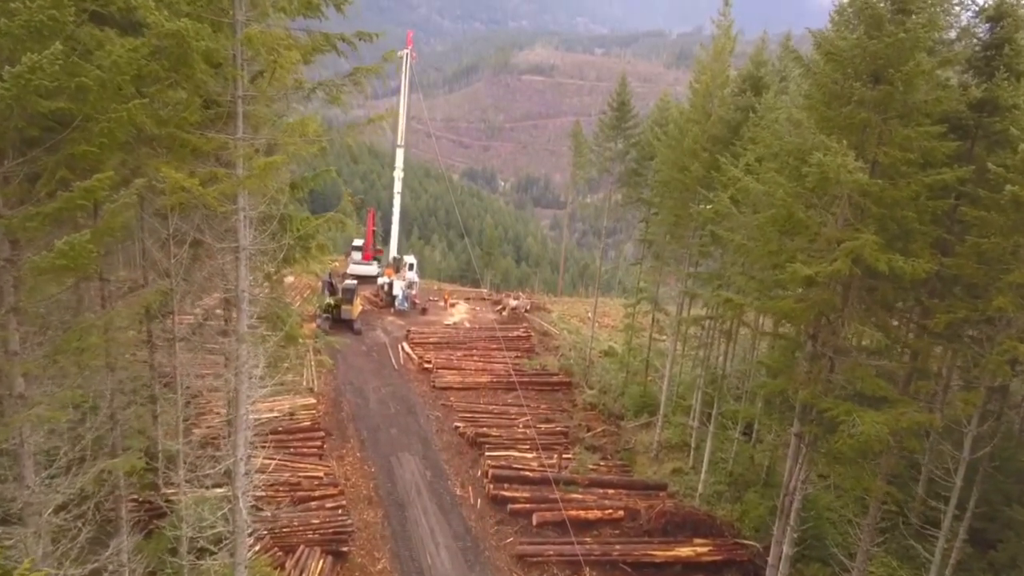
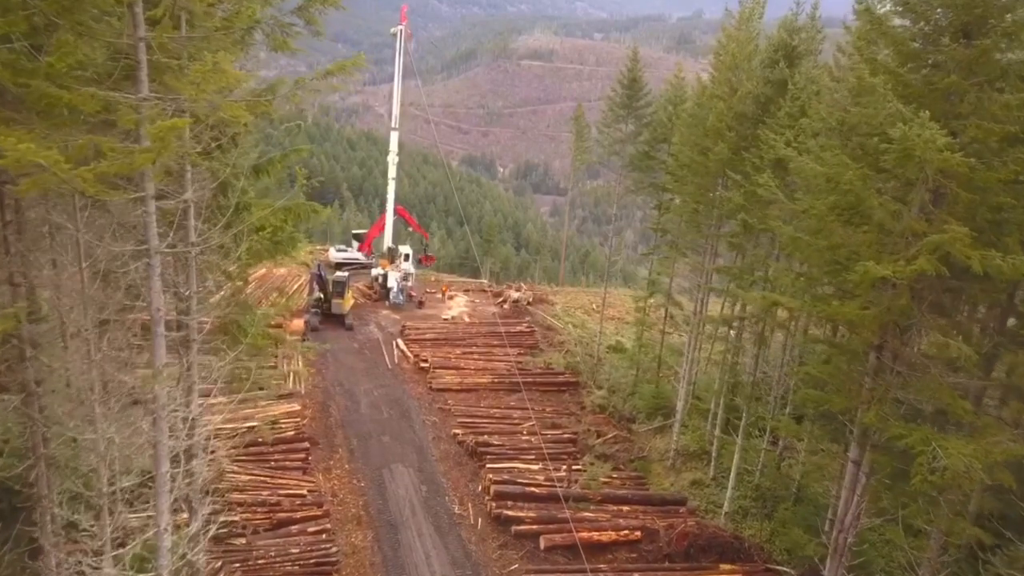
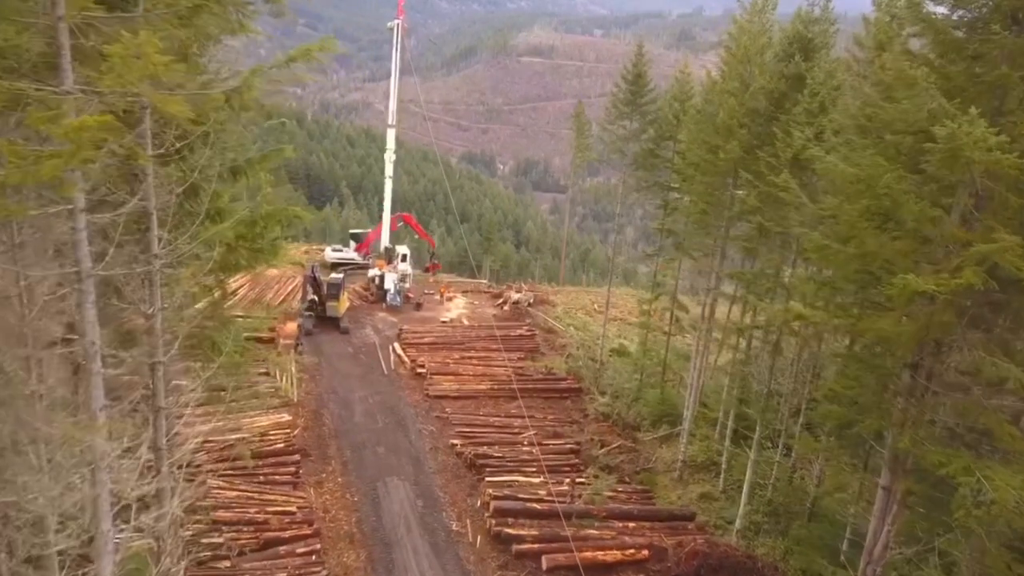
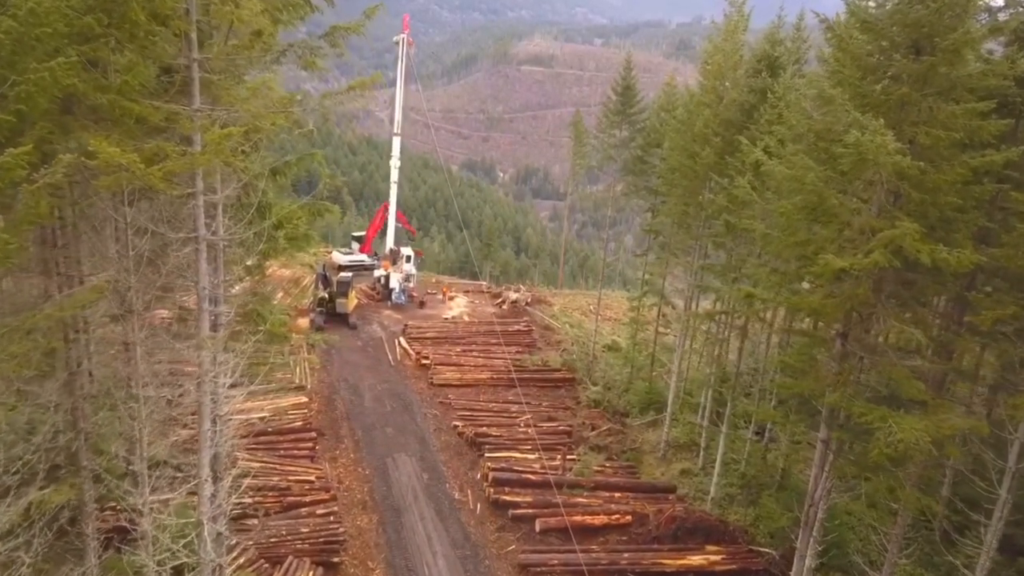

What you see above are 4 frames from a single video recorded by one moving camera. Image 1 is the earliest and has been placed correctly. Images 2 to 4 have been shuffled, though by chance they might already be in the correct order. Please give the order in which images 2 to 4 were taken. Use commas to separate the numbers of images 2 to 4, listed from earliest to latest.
4, 2, 3
